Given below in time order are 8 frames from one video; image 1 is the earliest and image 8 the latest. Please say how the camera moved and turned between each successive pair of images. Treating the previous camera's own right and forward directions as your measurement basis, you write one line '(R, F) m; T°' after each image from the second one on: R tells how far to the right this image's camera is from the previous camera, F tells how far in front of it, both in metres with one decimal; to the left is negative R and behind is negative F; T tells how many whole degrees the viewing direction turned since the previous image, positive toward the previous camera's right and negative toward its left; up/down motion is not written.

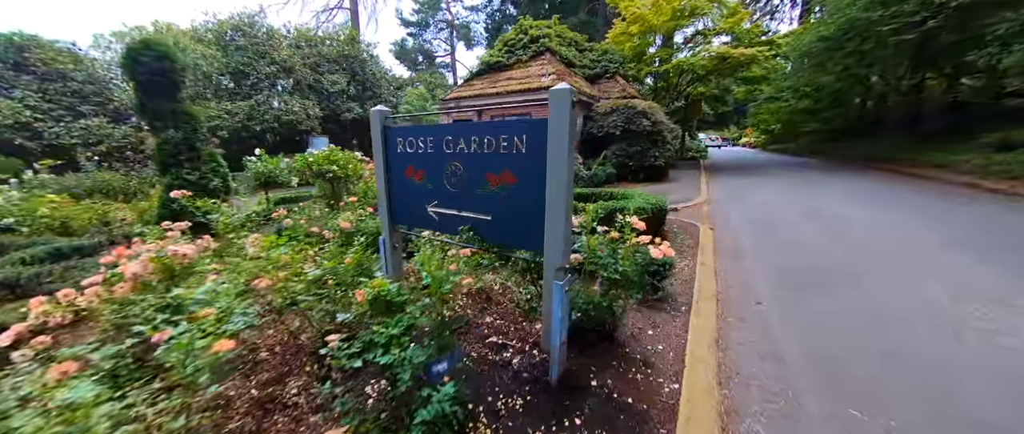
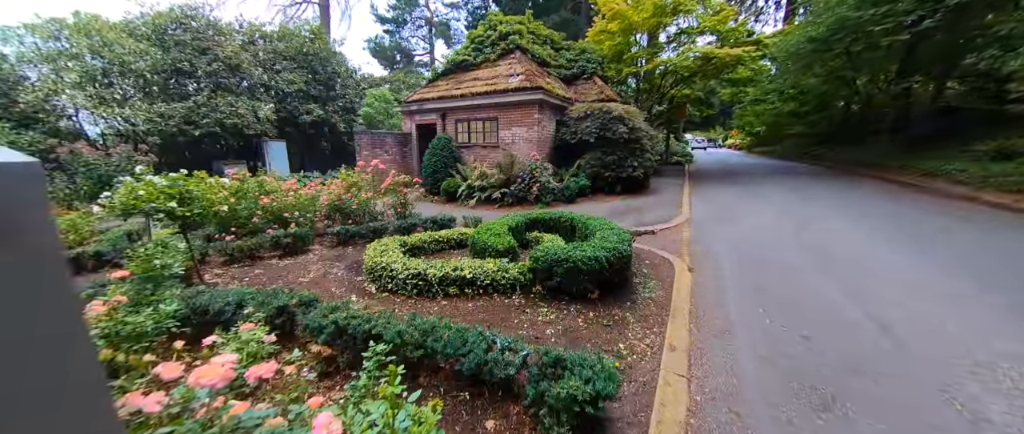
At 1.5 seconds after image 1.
(+0.8, +1.1) m; +2°
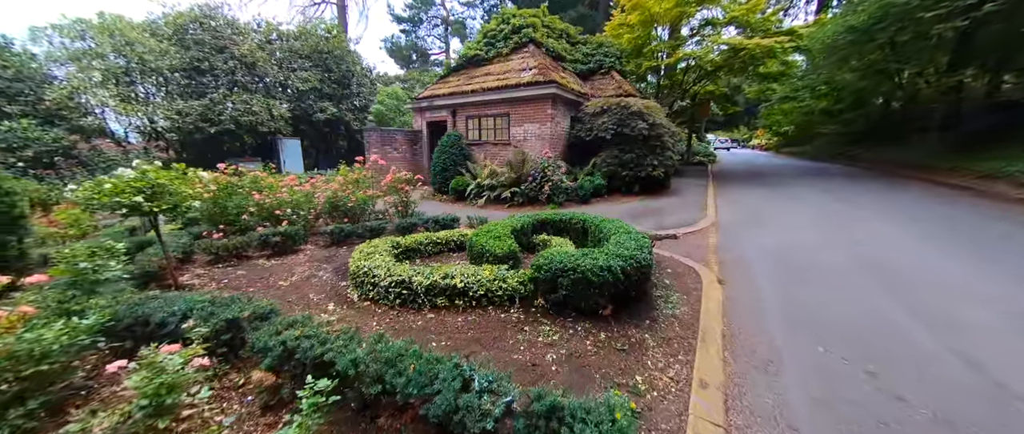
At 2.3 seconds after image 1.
(+0.1, +0.4) m; -3°
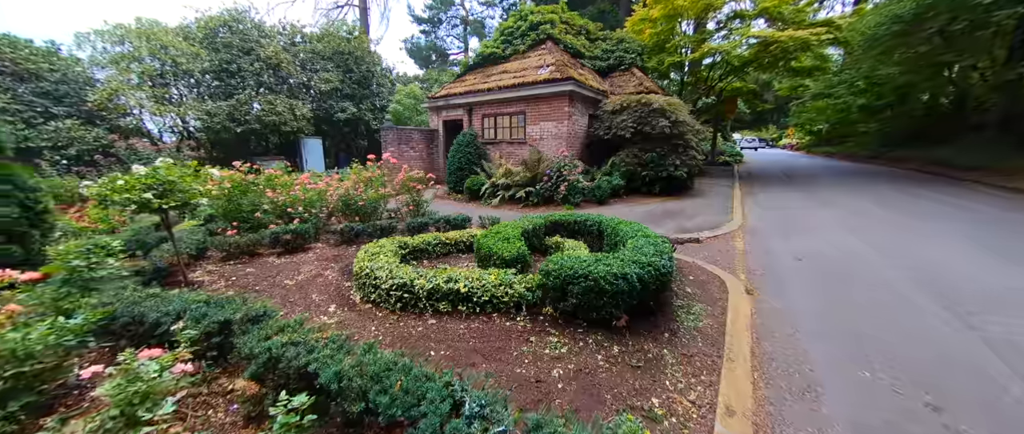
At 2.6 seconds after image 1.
(+0.1, +0.2) m; -3°
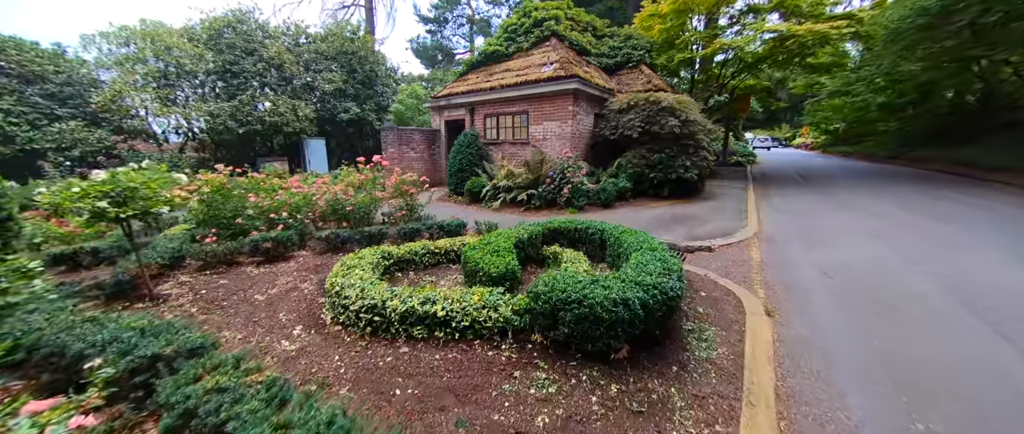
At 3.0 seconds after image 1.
(+0.2, +0.3) m; -1°
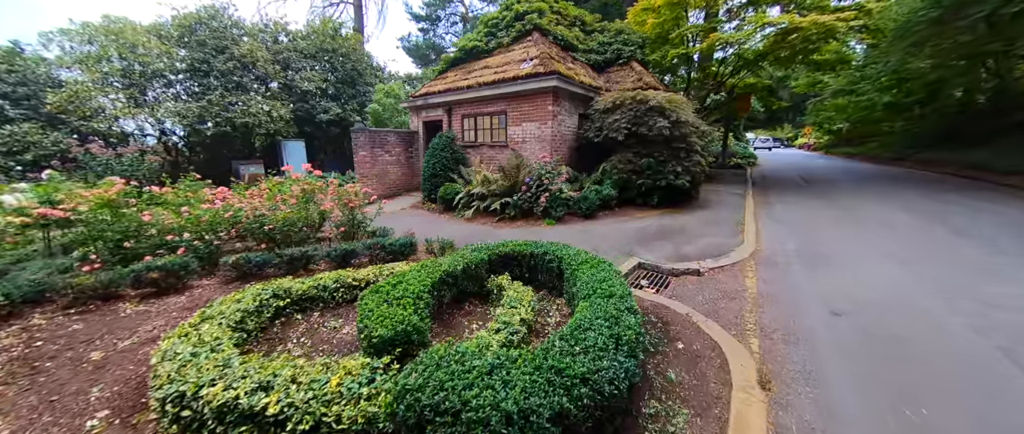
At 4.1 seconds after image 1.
(+0.6, +0.7) m; 0°
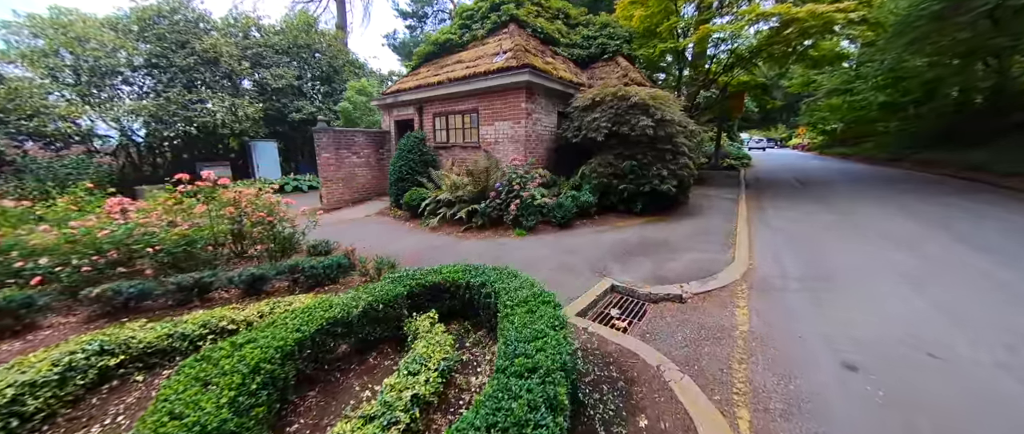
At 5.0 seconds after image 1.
(+0.5, +0.7) m; +1°
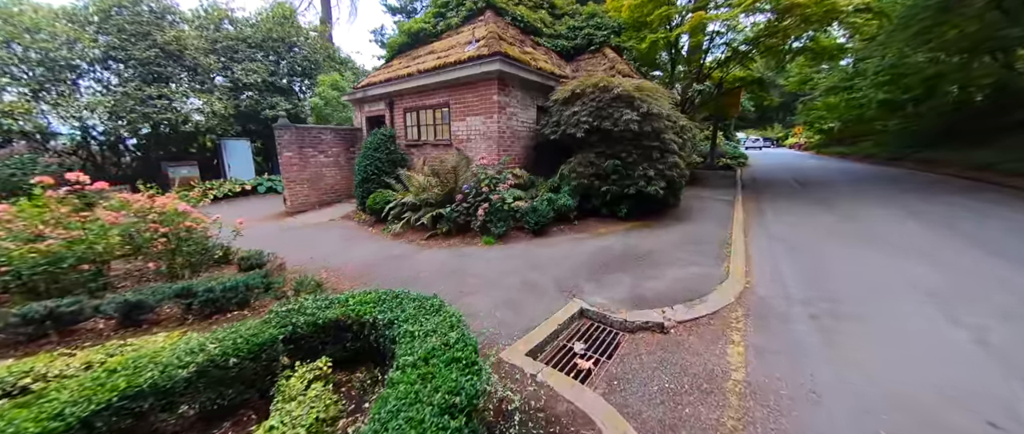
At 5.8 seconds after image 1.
(+0.5, +0.6) m; 0°
